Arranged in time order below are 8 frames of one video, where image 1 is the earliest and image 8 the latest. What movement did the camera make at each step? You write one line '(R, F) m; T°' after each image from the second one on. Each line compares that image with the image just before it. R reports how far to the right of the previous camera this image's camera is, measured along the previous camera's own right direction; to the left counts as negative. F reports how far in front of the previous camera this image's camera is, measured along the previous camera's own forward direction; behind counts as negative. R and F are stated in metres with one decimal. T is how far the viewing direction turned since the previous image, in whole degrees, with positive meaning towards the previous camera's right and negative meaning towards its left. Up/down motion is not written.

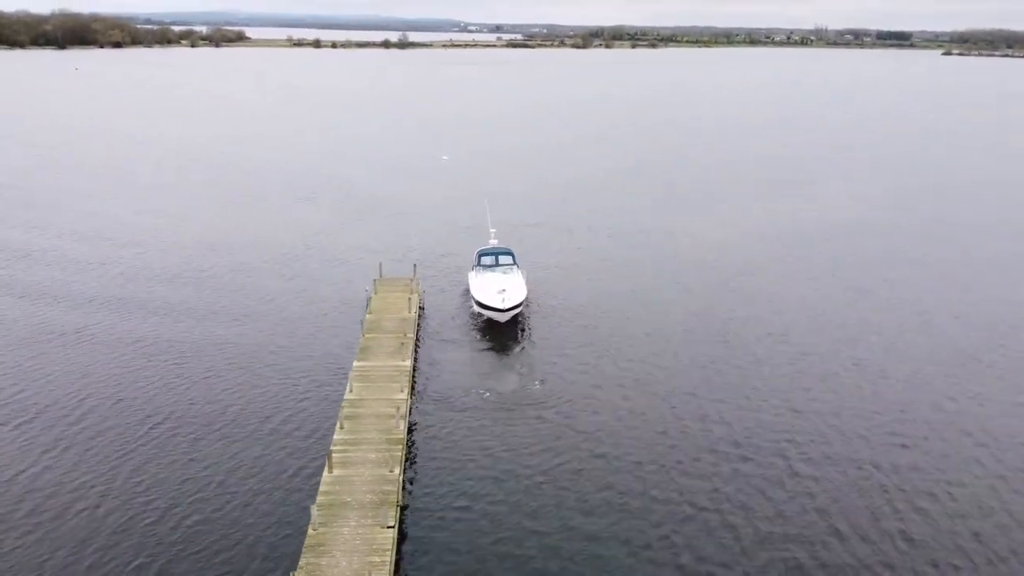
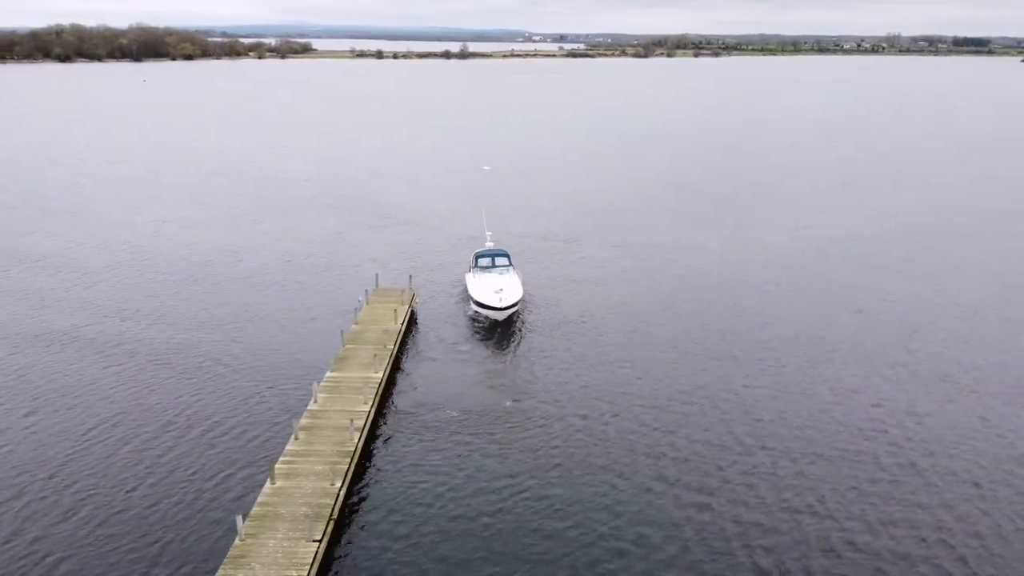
(+4.5, +0.5) m; -4°
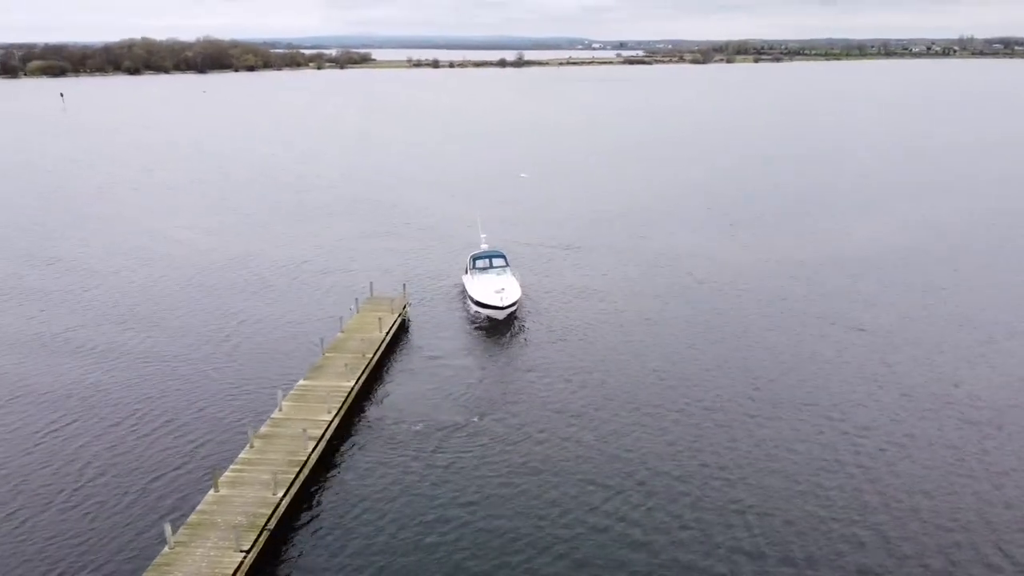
(+4.3, +0.7) m; -4°
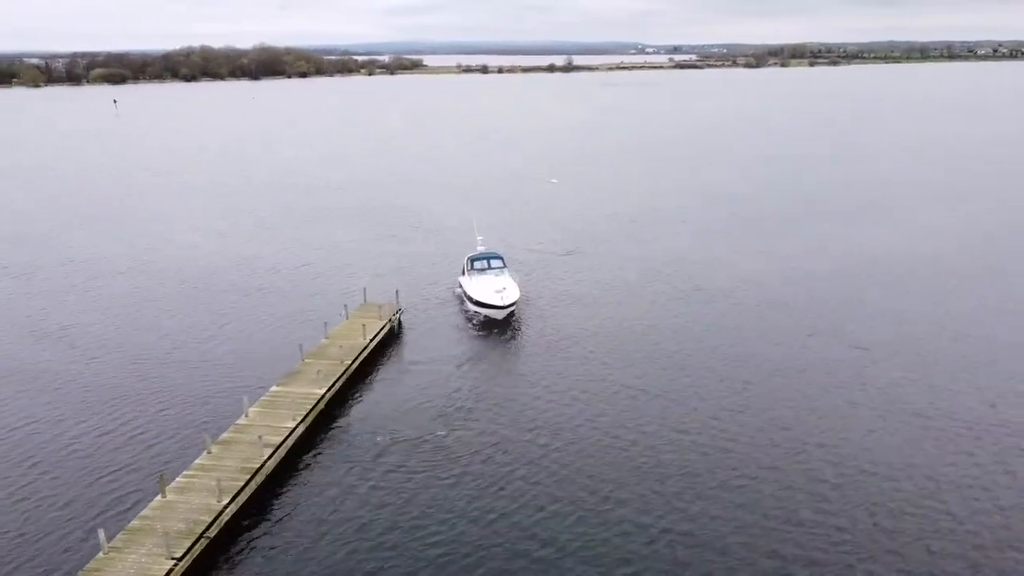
(+3.9, +0.8) m; -4°
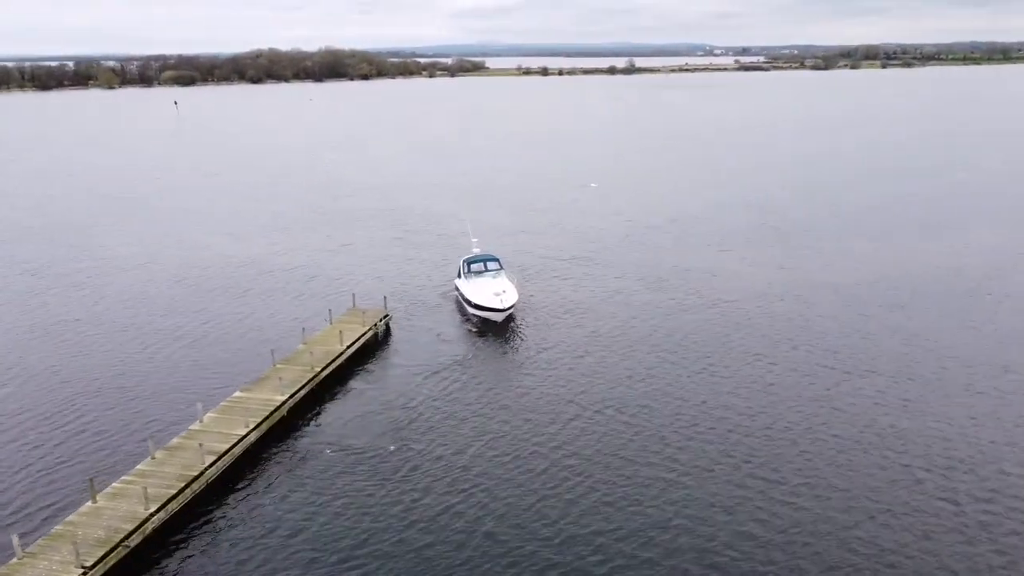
(+4.8, +1.4) m; -4°
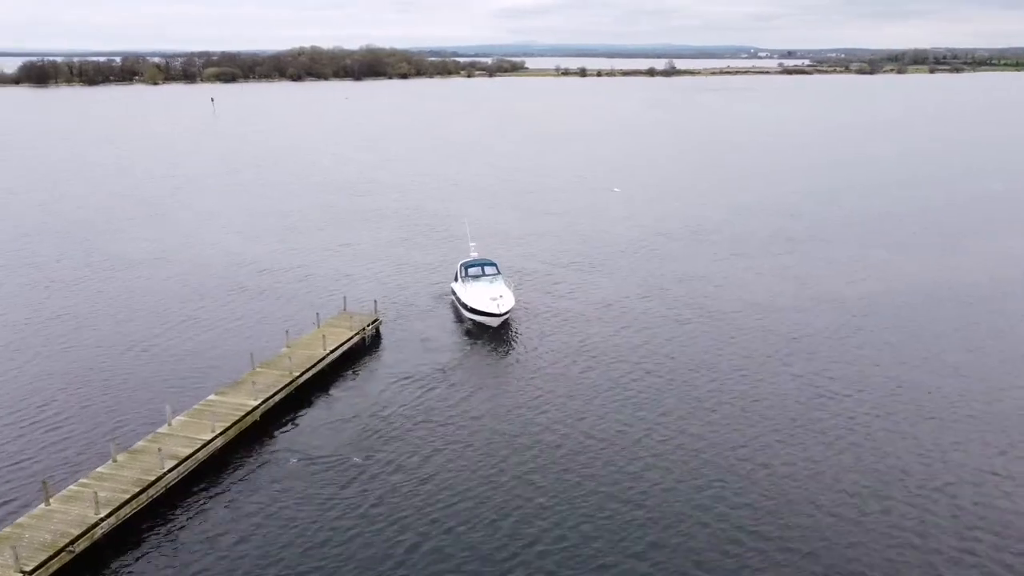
(+3.0, +0.8) m; -3°
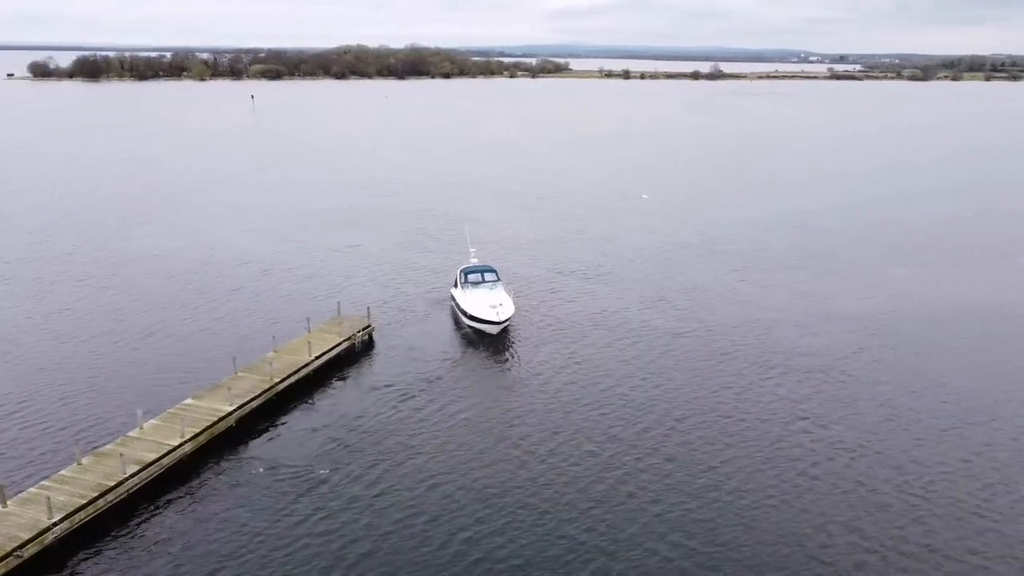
(+3.0, +0.9) m; -3°
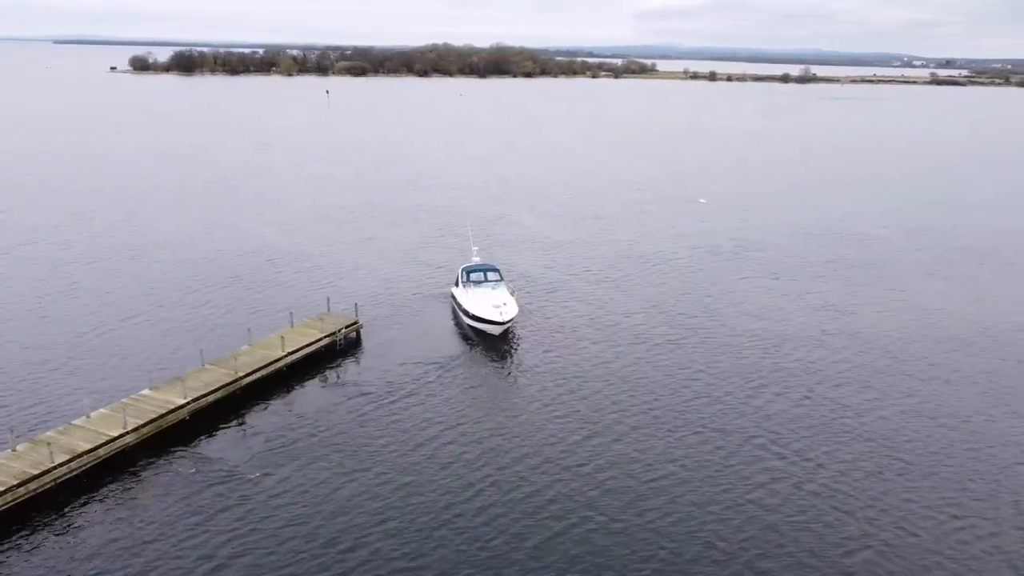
(+5.6, +2.7) m; -6°
